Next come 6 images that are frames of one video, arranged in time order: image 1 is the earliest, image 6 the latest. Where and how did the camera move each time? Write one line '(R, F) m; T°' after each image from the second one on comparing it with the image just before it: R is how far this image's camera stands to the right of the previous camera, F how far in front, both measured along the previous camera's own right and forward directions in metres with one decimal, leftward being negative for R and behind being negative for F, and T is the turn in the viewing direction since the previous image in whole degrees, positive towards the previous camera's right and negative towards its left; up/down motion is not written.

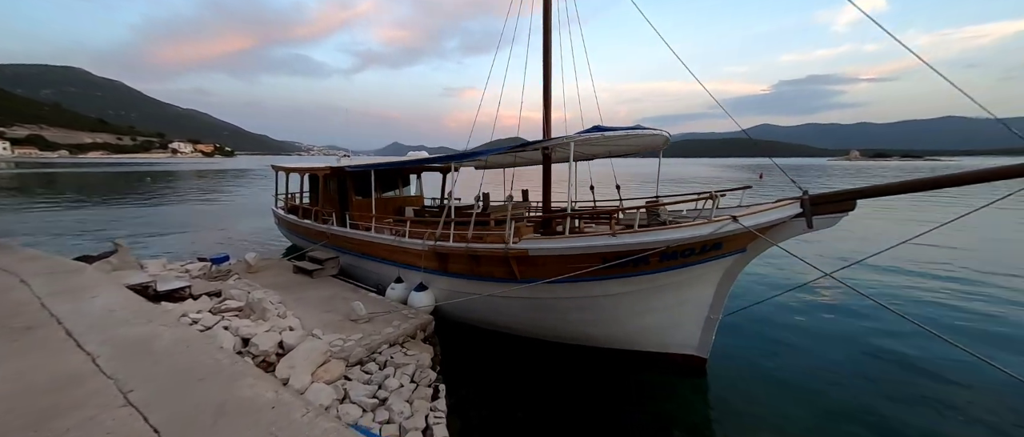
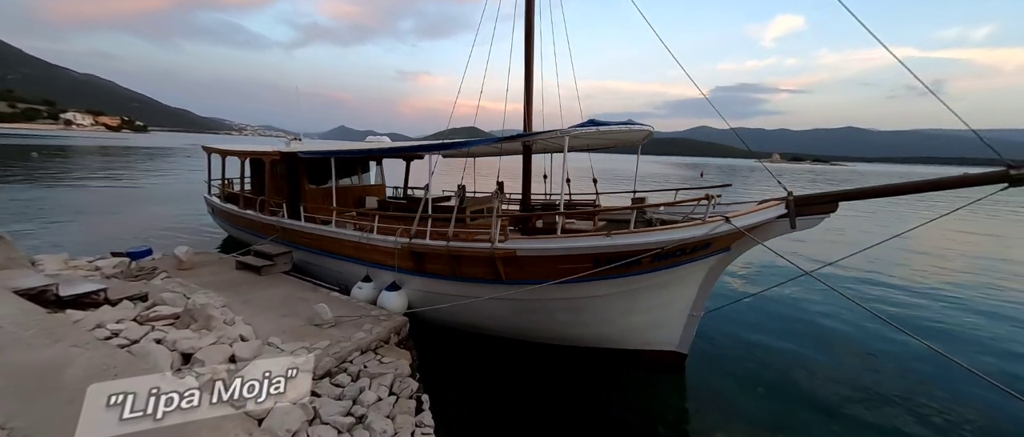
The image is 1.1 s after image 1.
(-0.6, +0.5) m; +8°
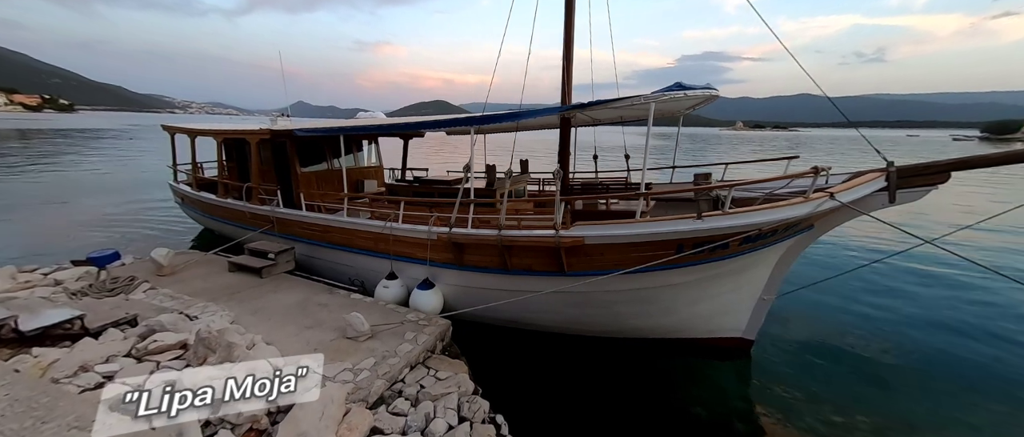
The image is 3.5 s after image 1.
(-1.3, +0.9) m; +4°
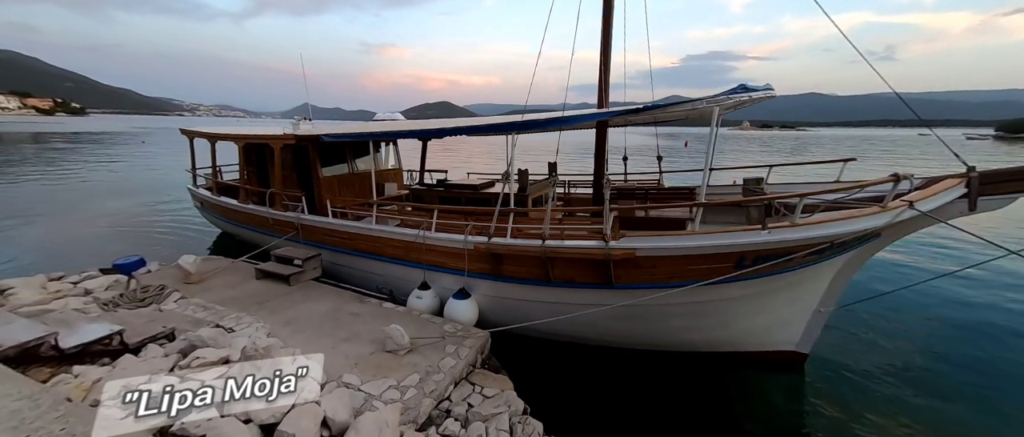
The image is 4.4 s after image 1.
(-0.5, +0.2) m; -1°
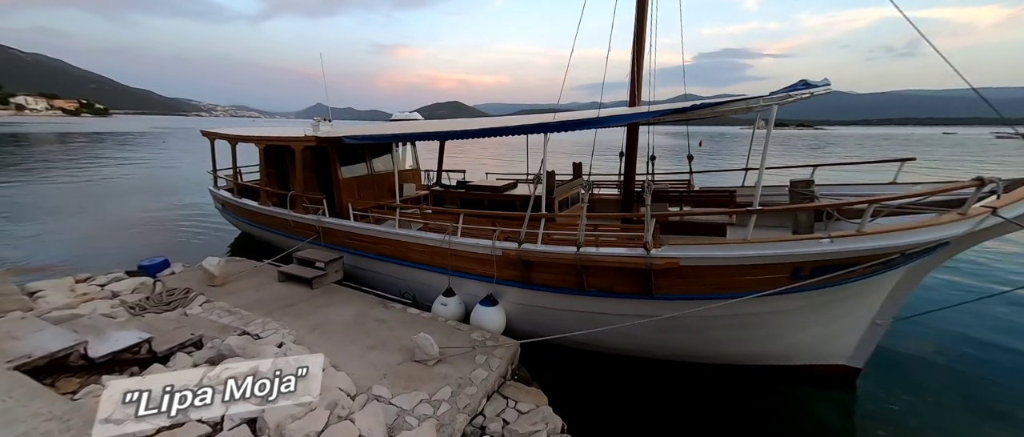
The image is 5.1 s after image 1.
(-0.3, +0.2) m; -2°
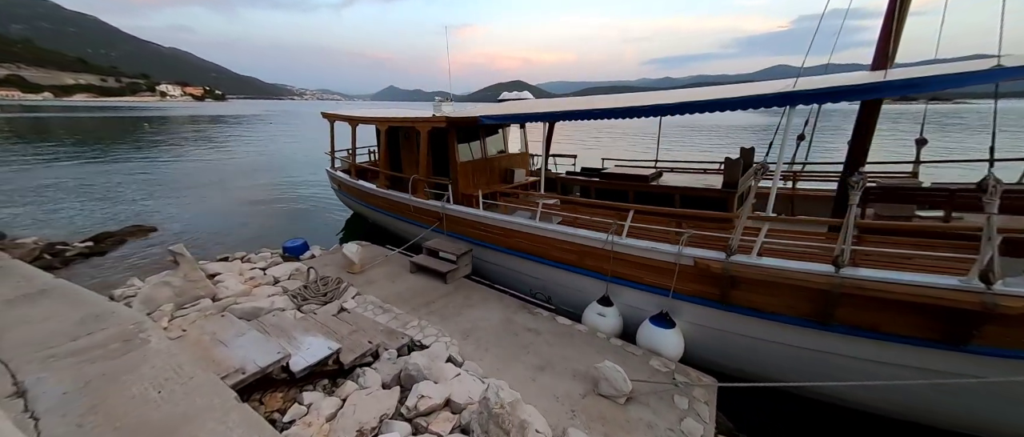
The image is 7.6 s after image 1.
(-1.5, +0.8) m; -10°
